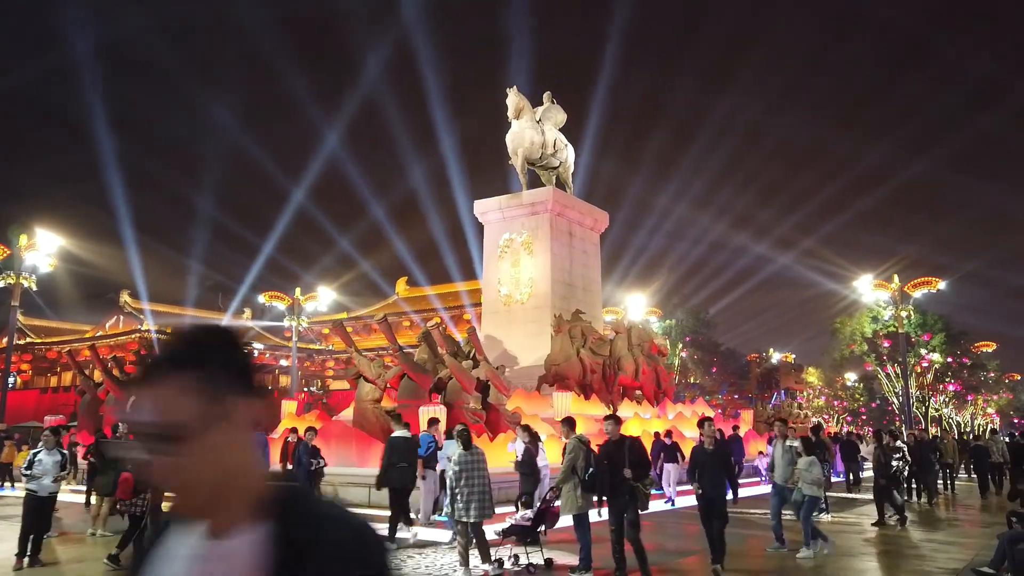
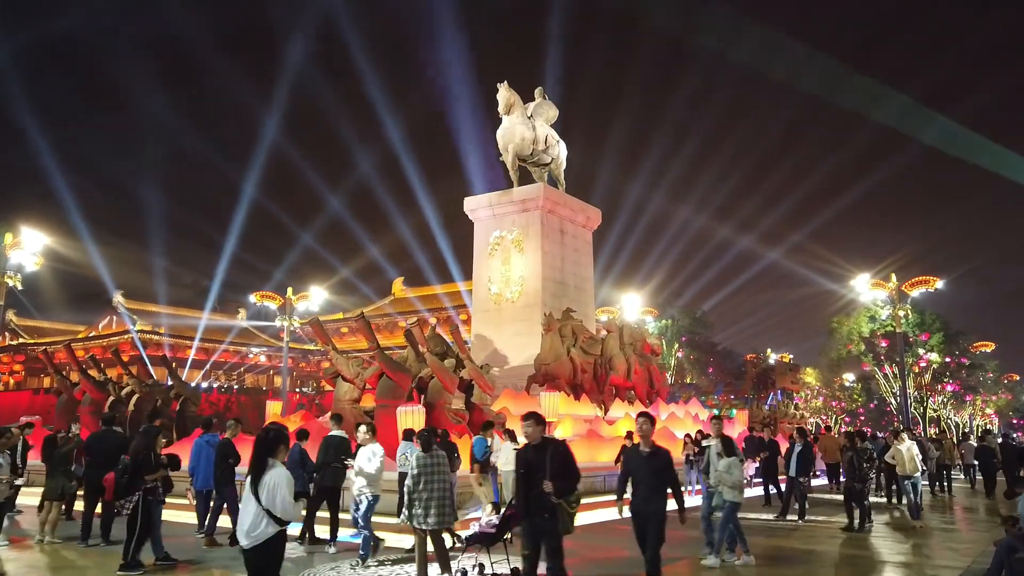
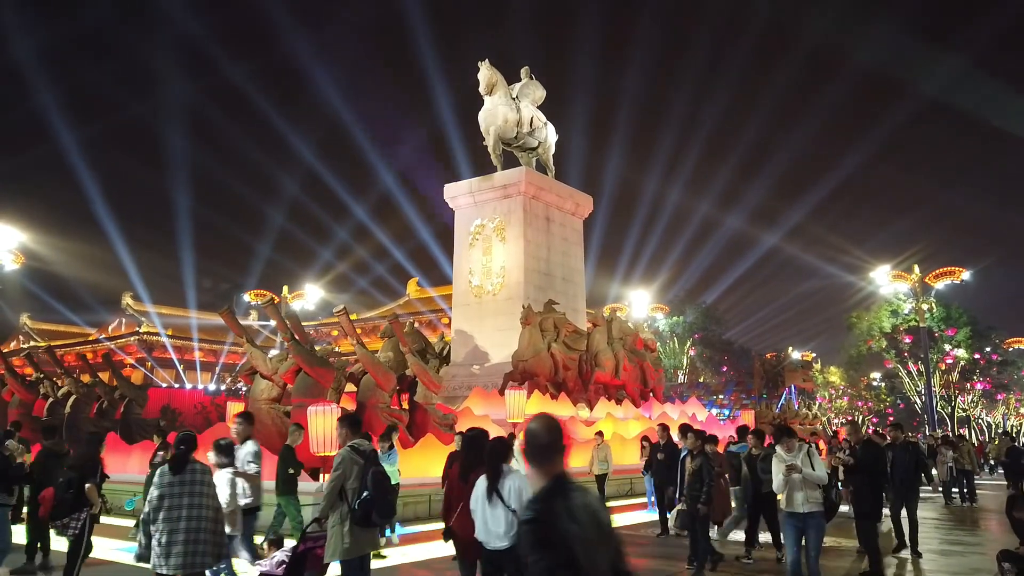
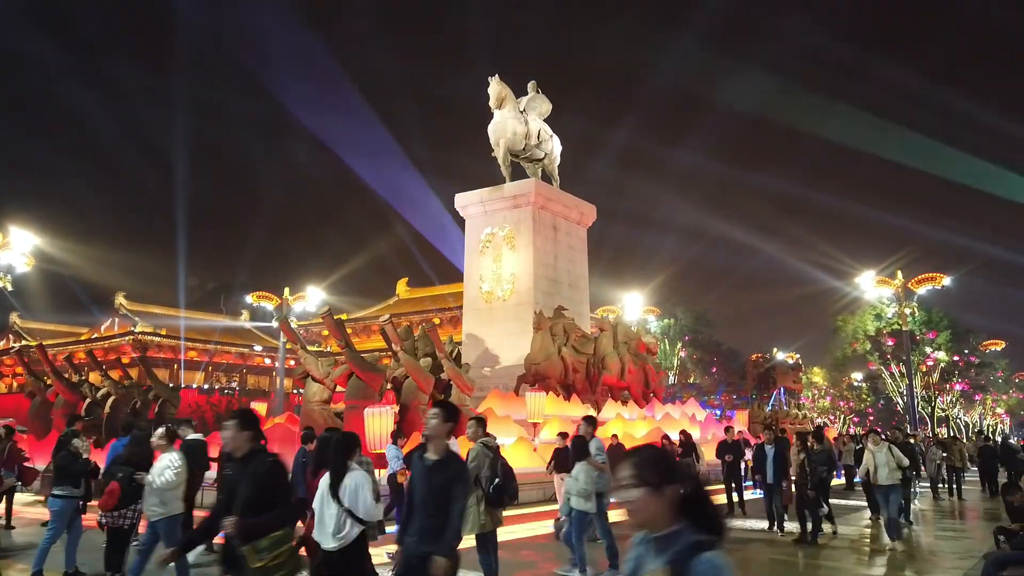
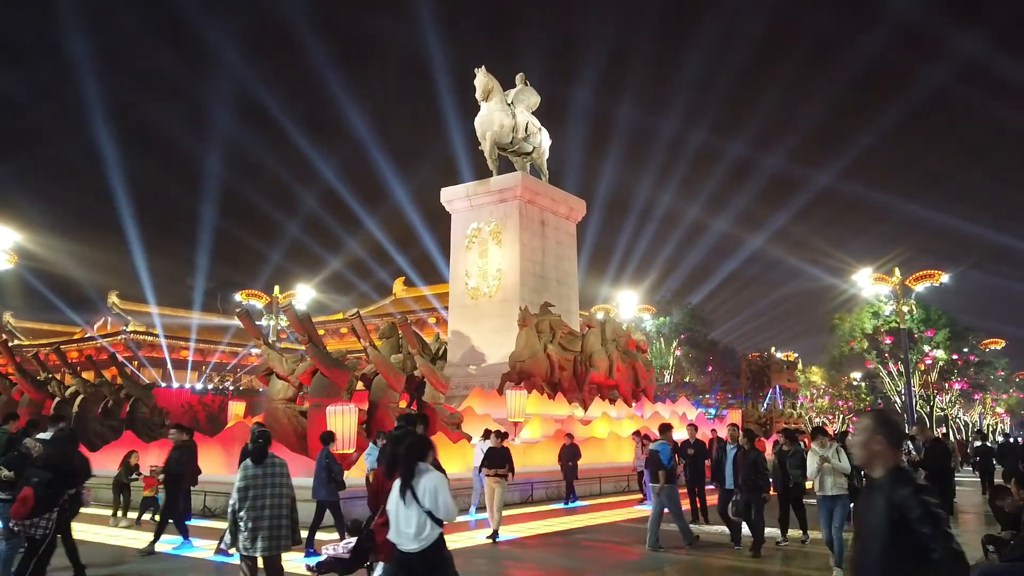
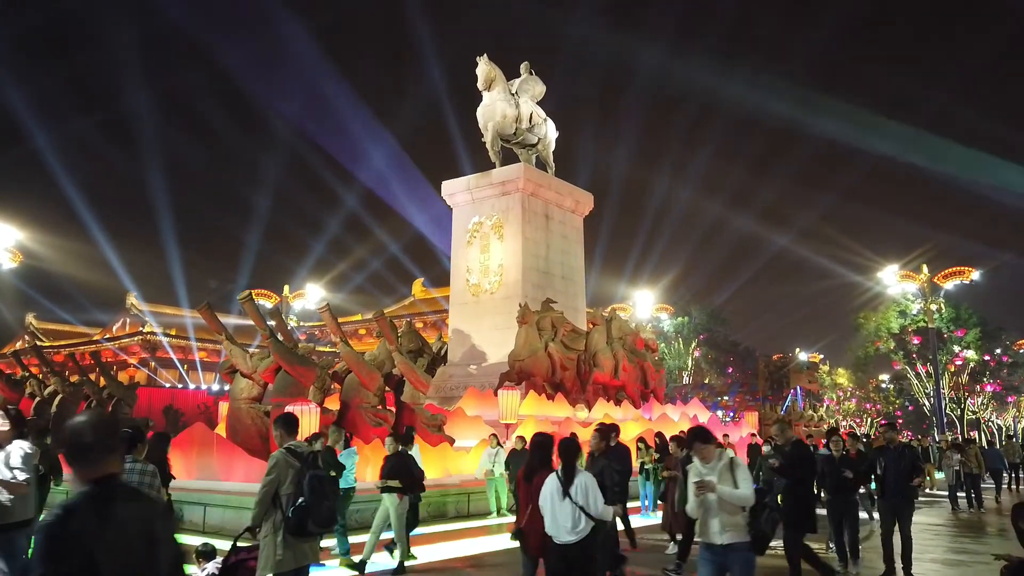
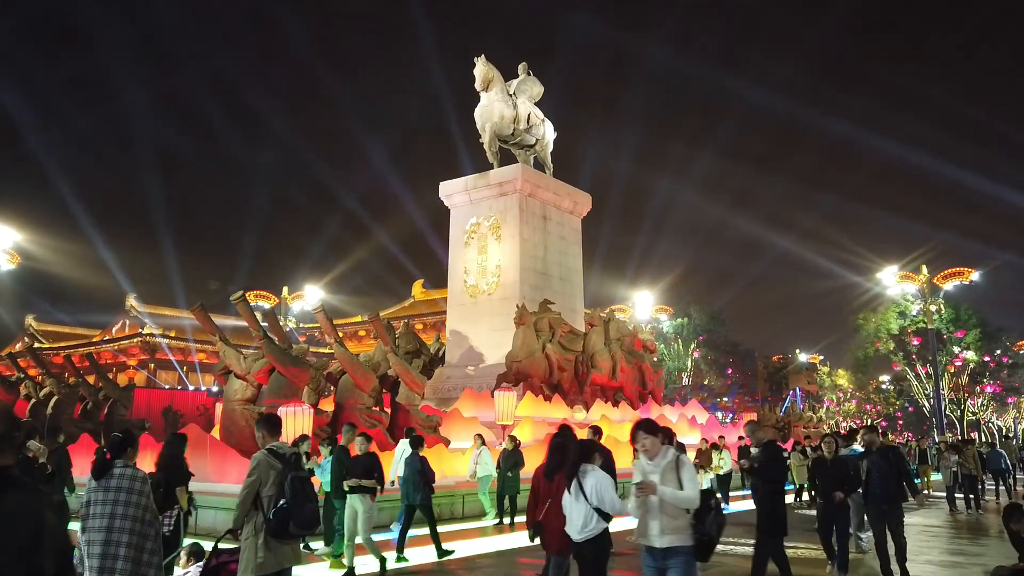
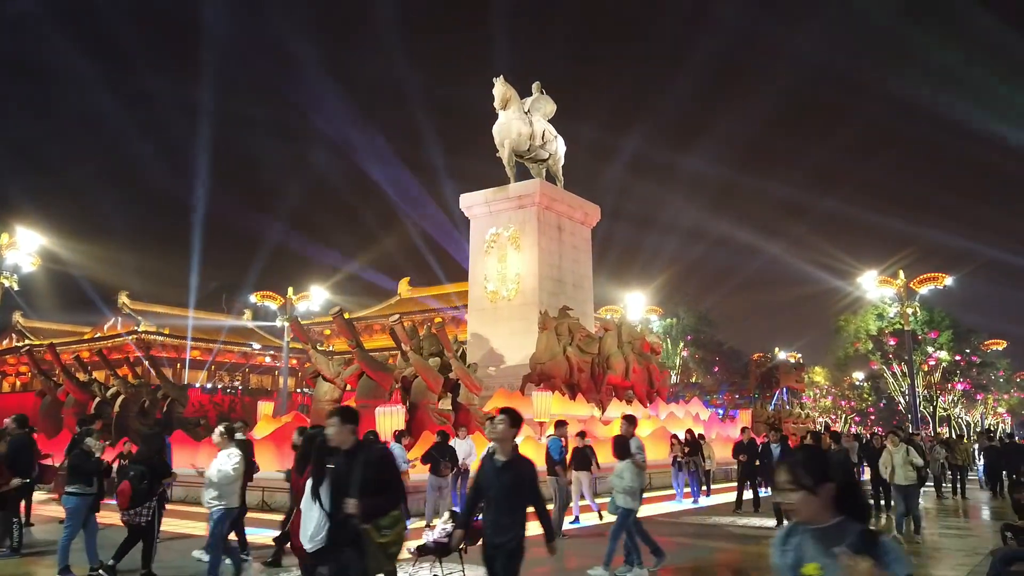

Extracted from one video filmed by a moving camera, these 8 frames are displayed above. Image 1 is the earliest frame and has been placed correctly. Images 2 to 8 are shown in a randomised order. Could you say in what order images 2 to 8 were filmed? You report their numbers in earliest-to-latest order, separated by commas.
2, 8, 4, 5, 3, 6, 7
